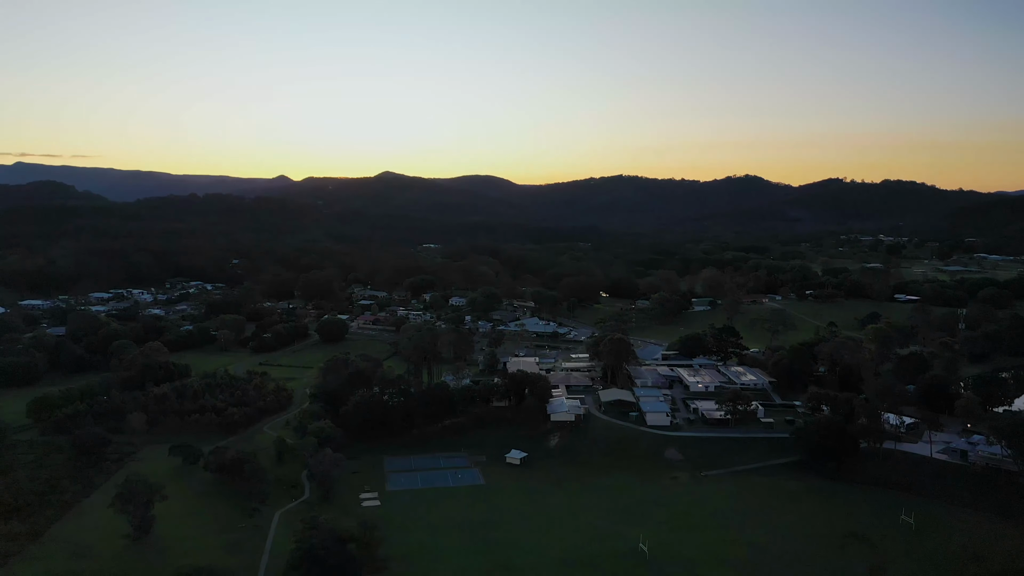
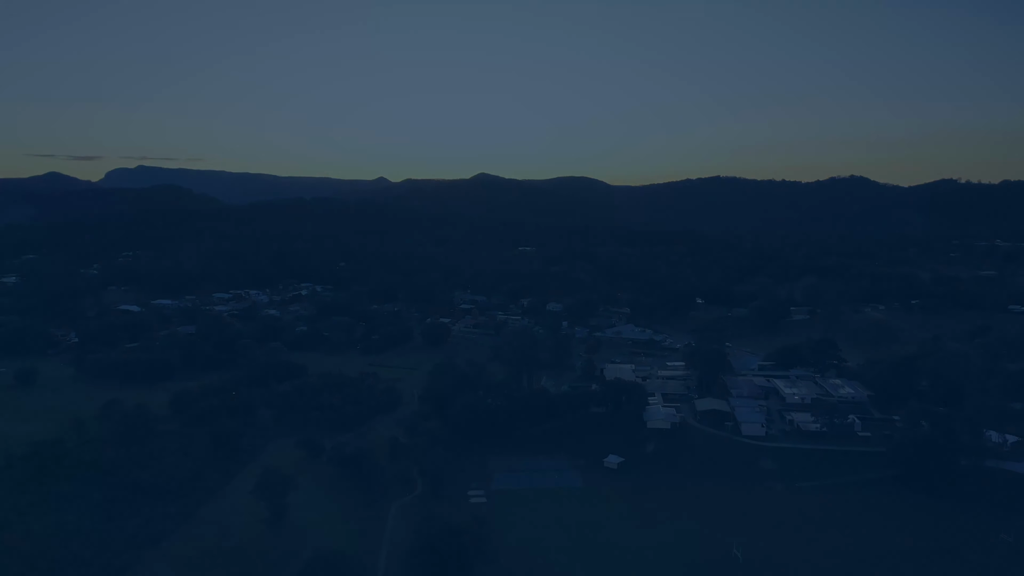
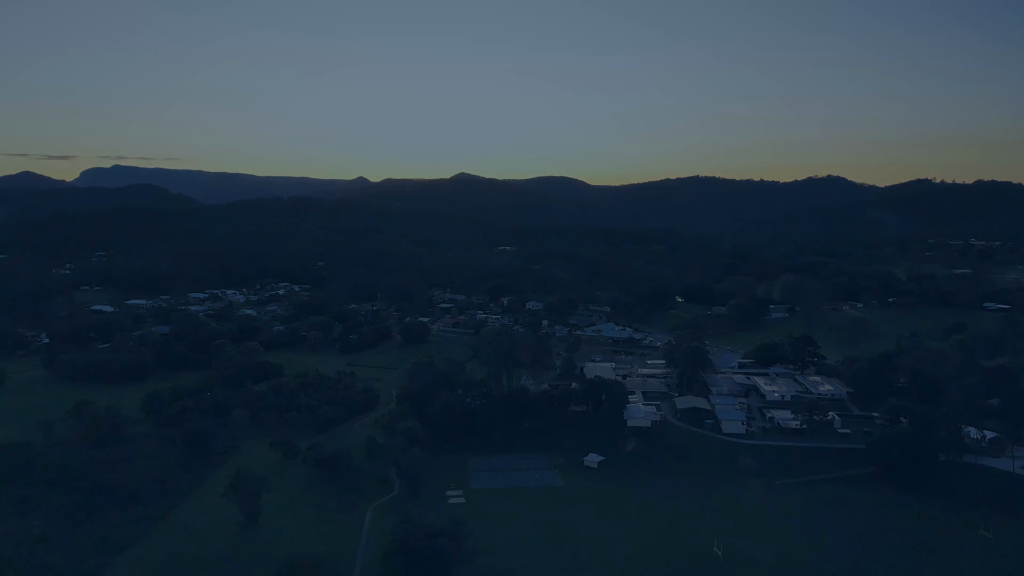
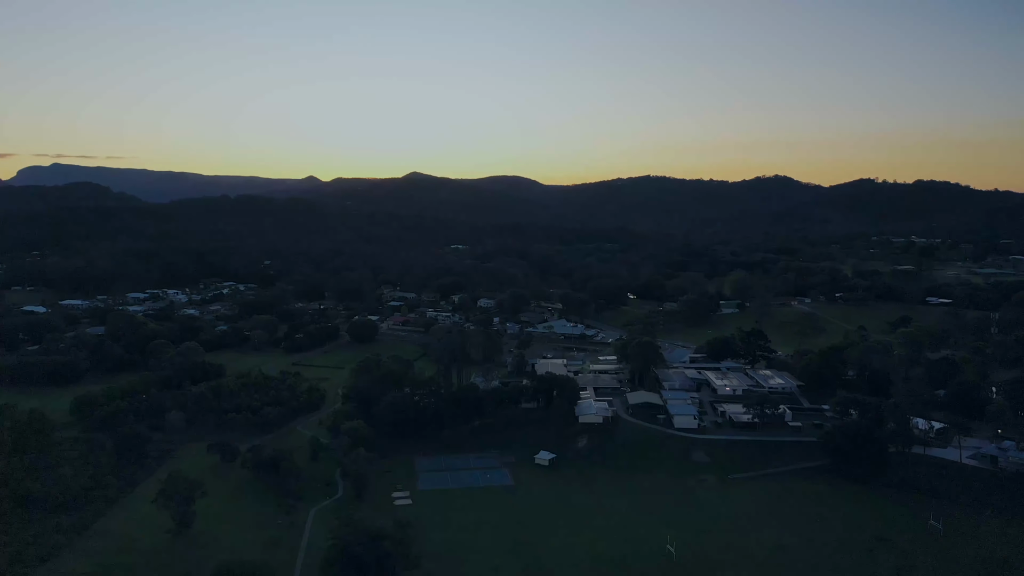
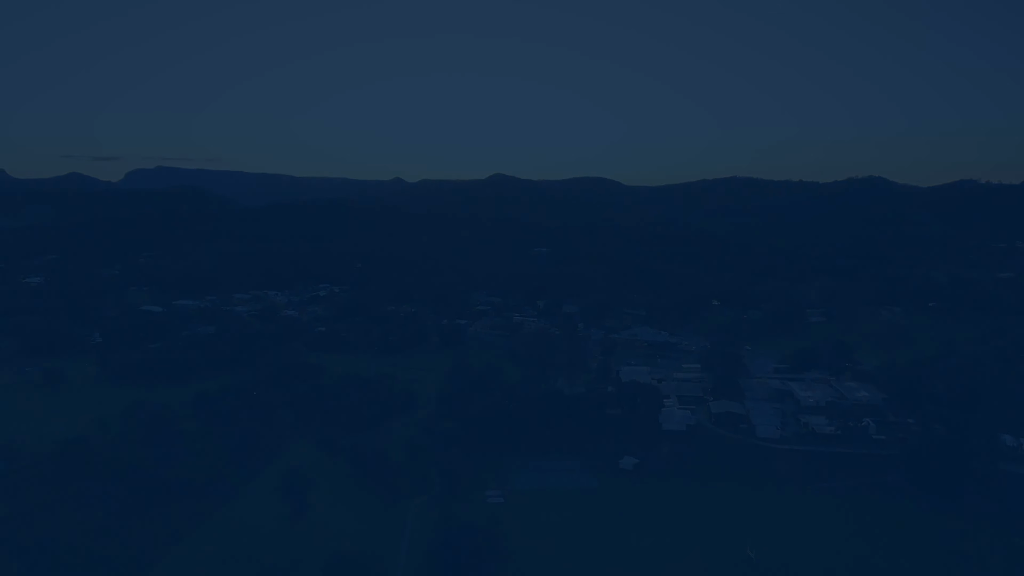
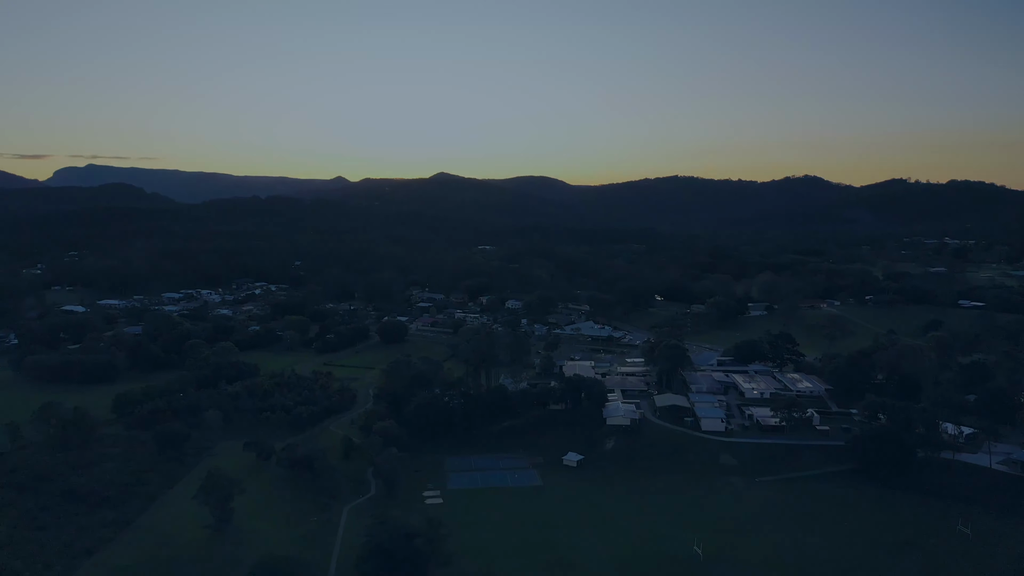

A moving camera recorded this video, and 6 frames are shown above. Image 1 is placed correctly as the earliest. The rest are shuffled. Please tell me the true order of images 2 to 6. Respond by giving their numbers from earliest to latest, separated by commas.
4, 6, 3, 2, 5
